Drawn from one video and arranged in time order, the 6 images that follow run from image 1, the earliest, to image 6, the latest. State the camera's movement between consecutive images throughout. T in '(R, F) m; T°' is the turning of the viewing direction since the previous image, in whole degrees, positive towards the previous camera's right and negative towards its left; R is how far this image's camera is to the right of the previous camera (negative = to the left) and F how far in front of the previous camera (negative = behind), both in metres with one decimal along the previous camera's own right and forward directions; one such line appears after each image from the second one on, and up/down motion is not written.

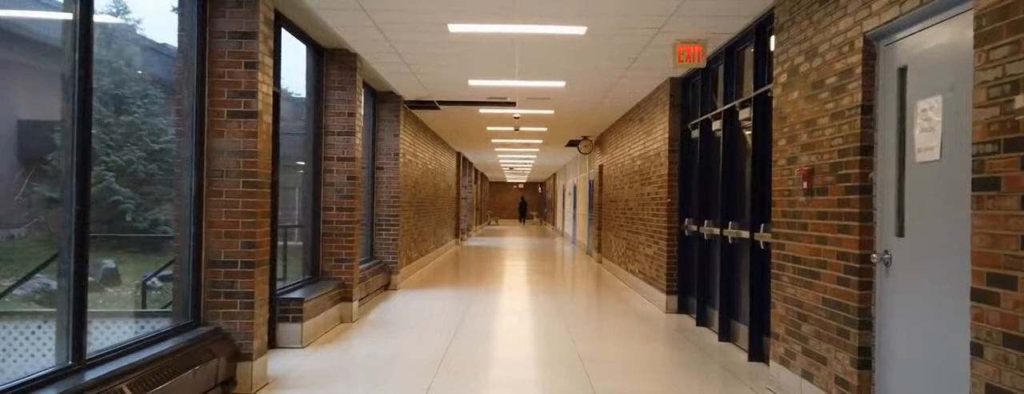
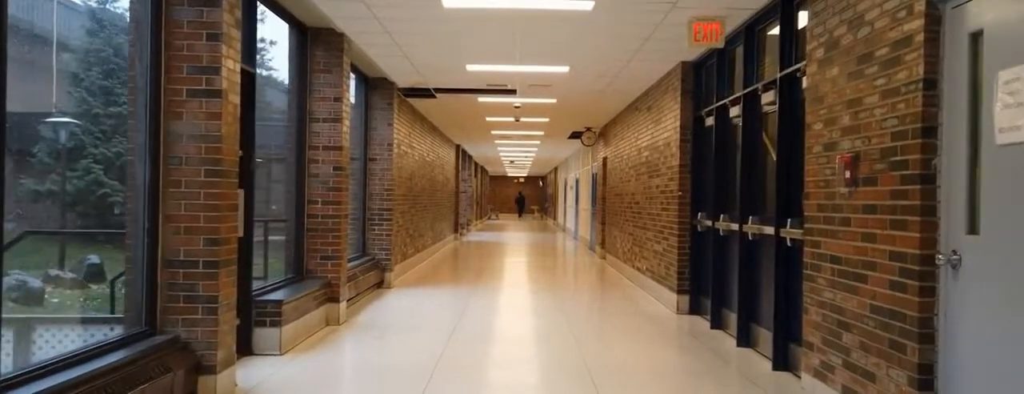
(0.0, +0.5) m; 0°
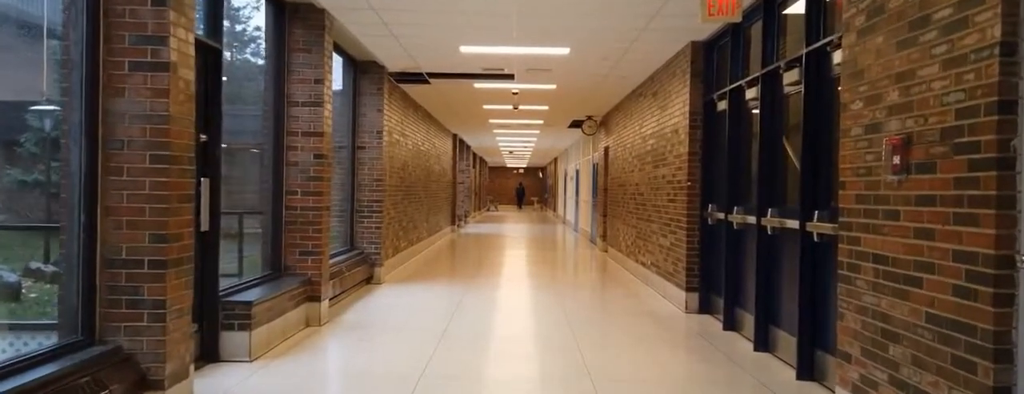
(0.0, +0.5) m; 0°
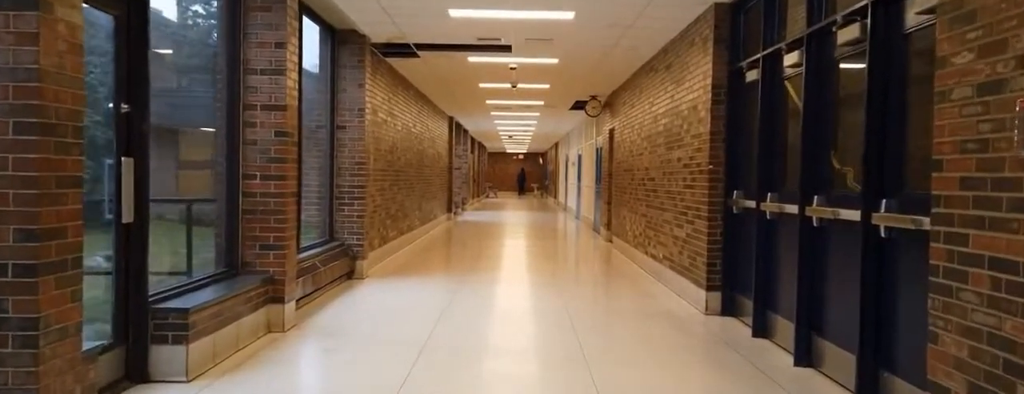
(0.0, +0.8) m; 0°
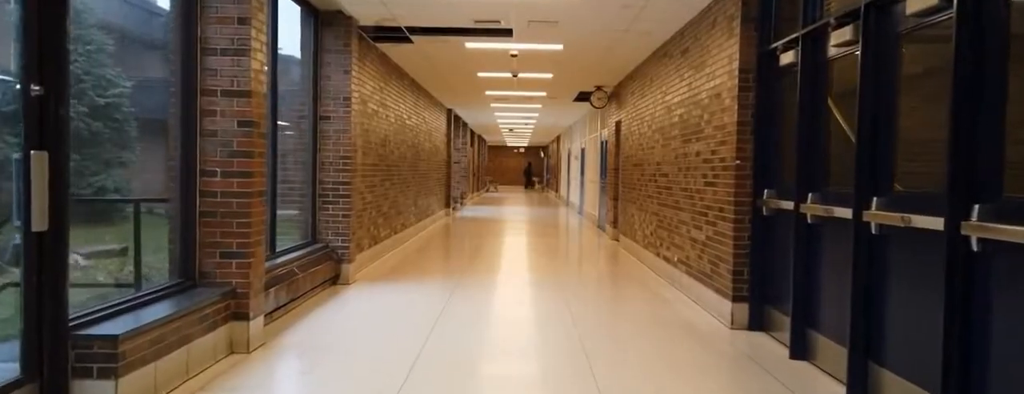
(0.0, +0.7) m; 0°
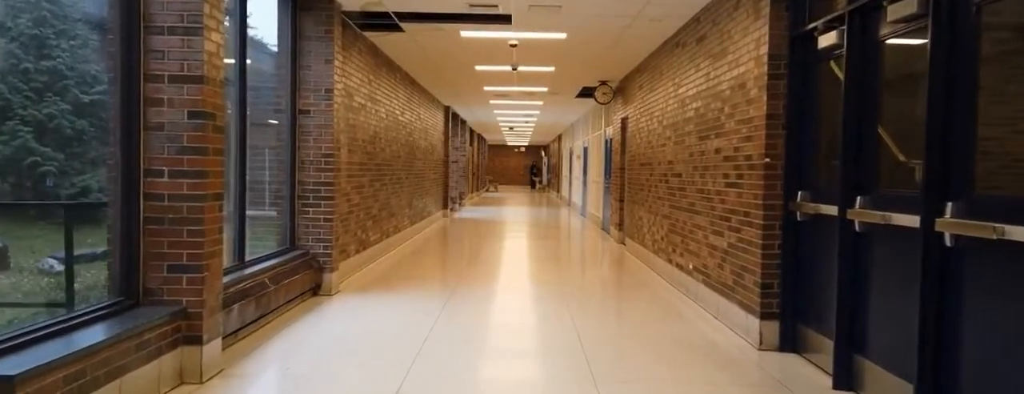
(0.0, +0.6) m; 0°
